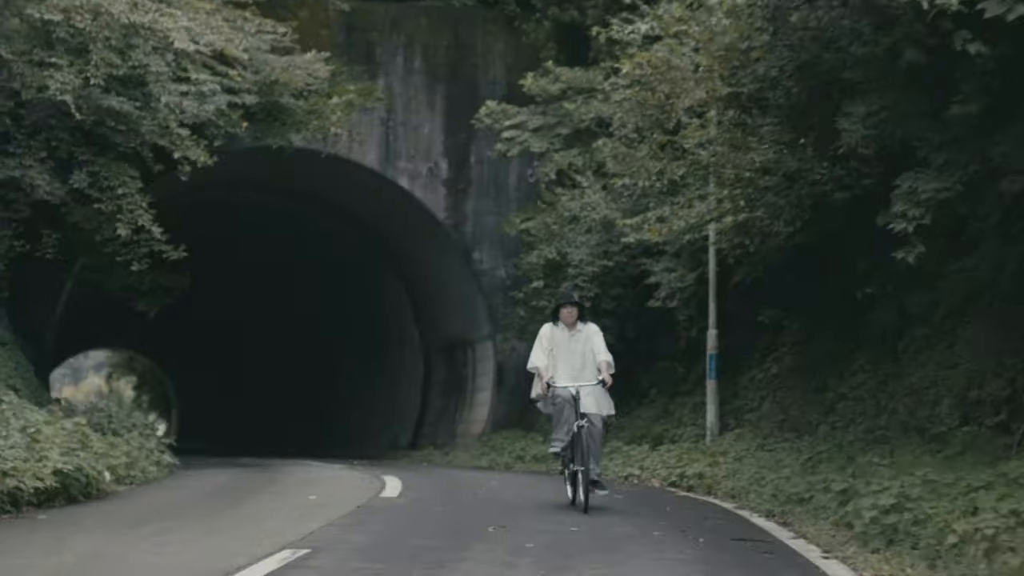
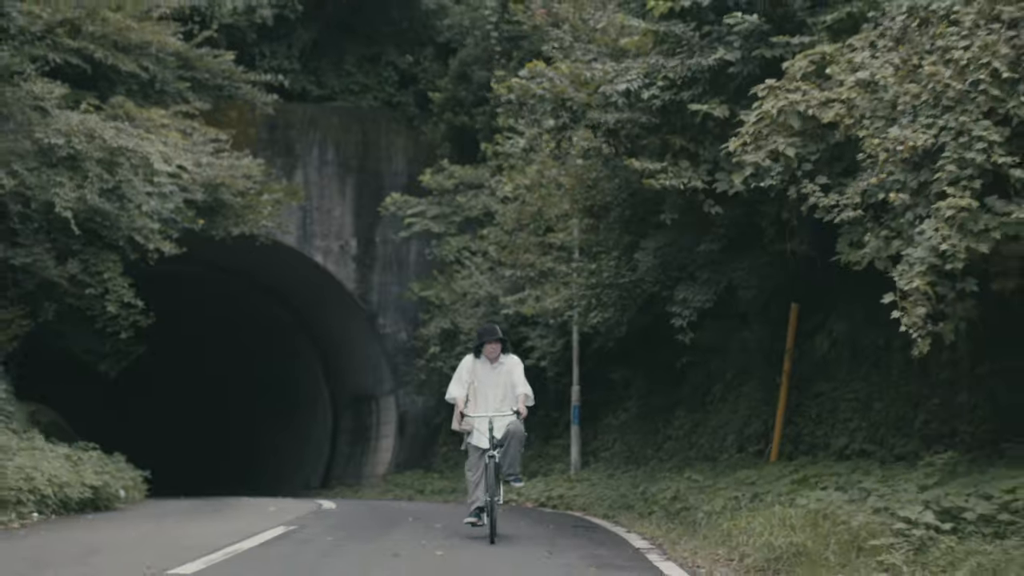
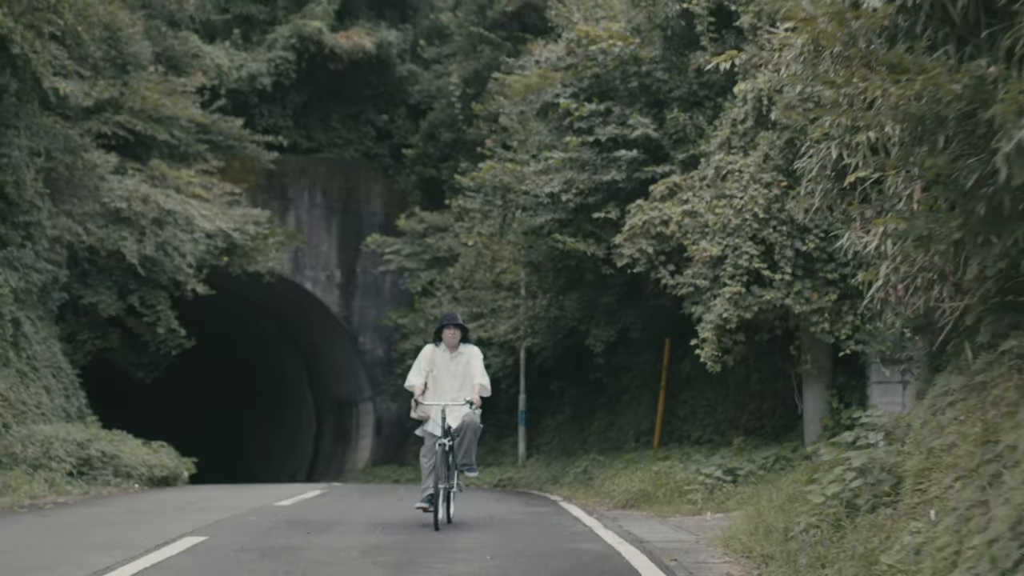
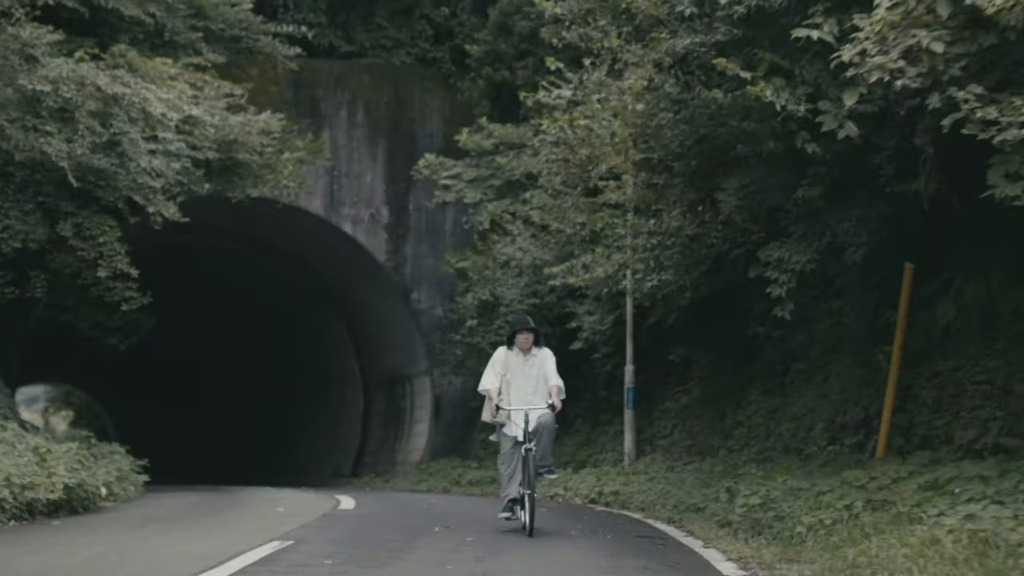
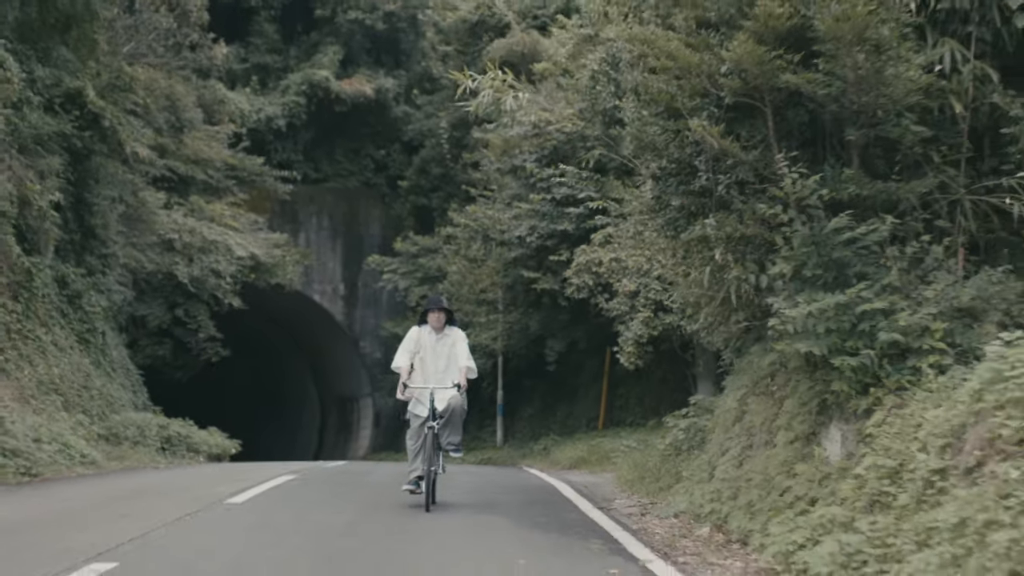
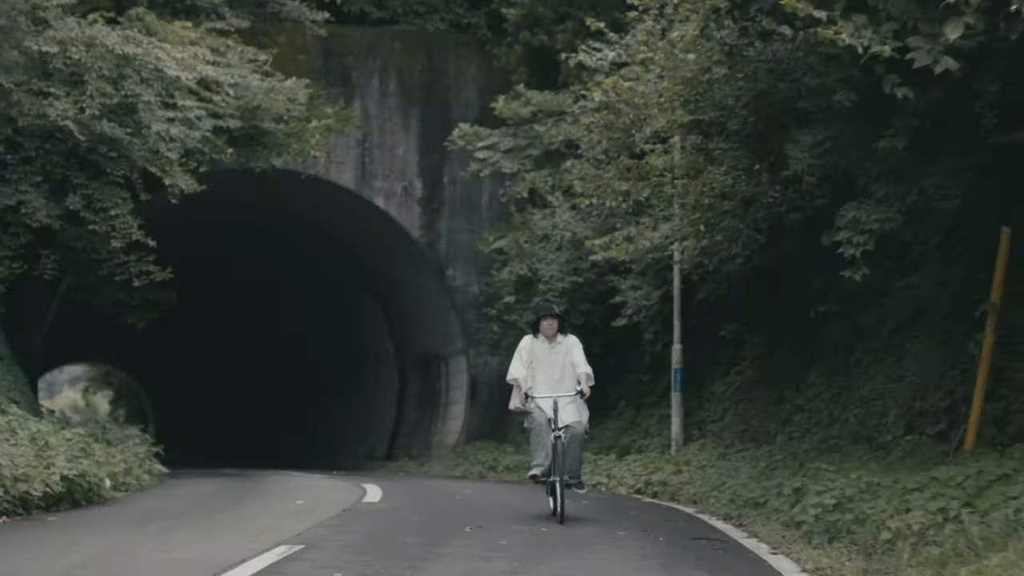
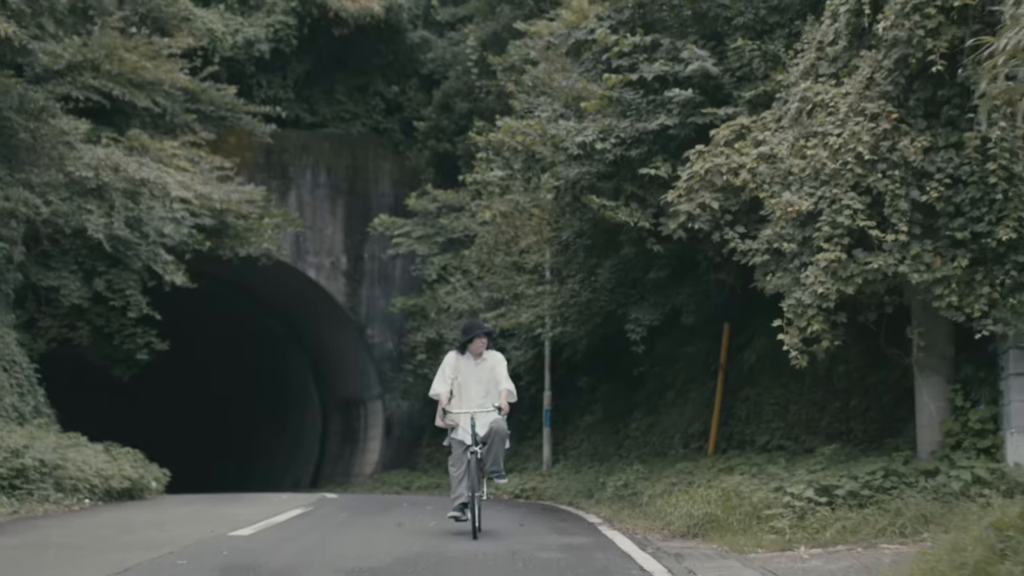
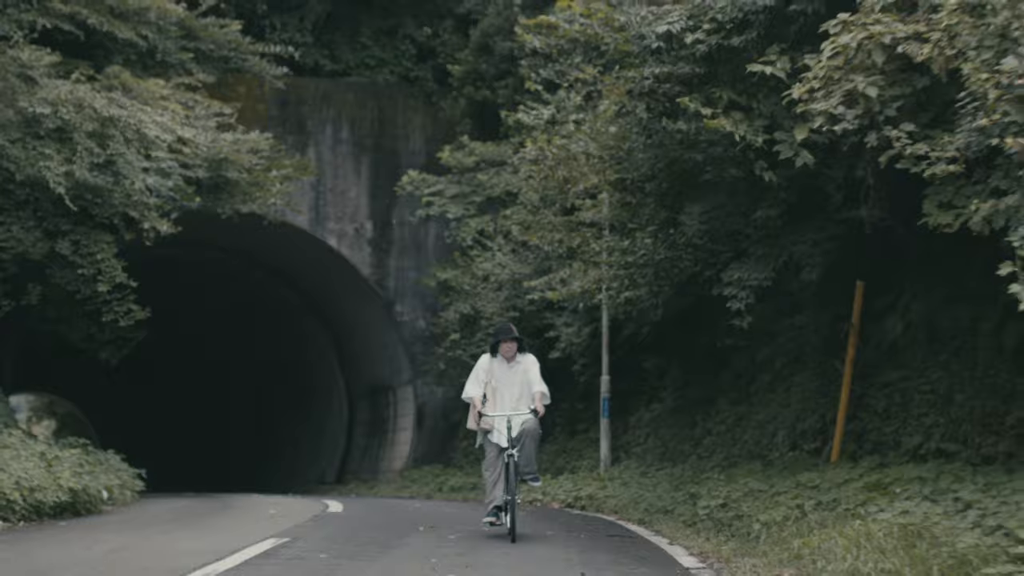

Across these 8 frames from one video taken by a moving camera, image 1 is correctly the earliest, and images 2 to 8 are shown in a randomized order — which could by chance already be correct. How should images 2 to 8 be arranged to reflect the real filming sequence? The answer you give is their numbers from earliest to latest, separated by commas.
6, 4, 8, 2, 7, 3, 5
